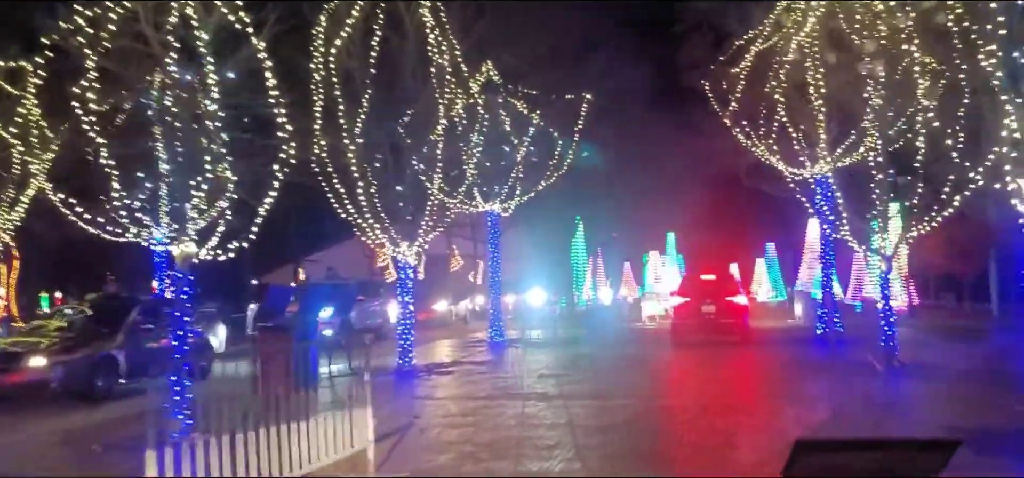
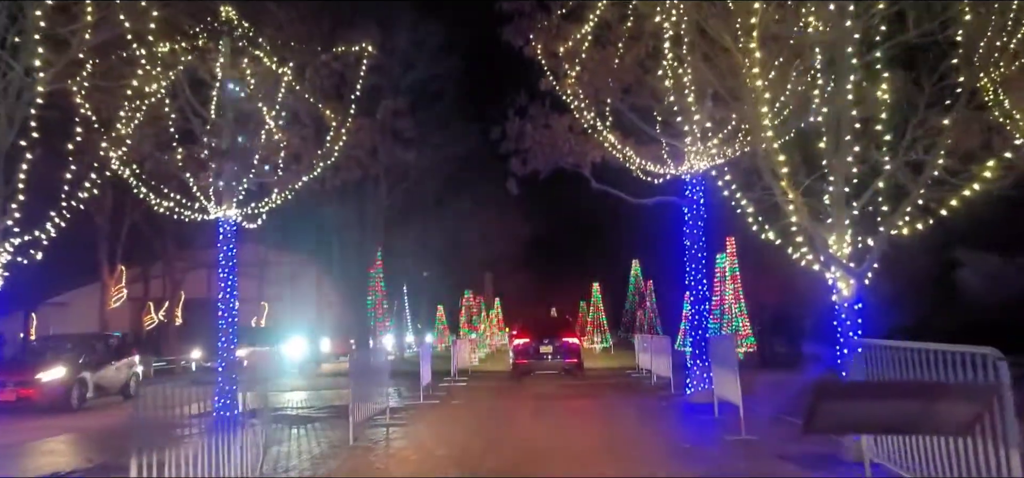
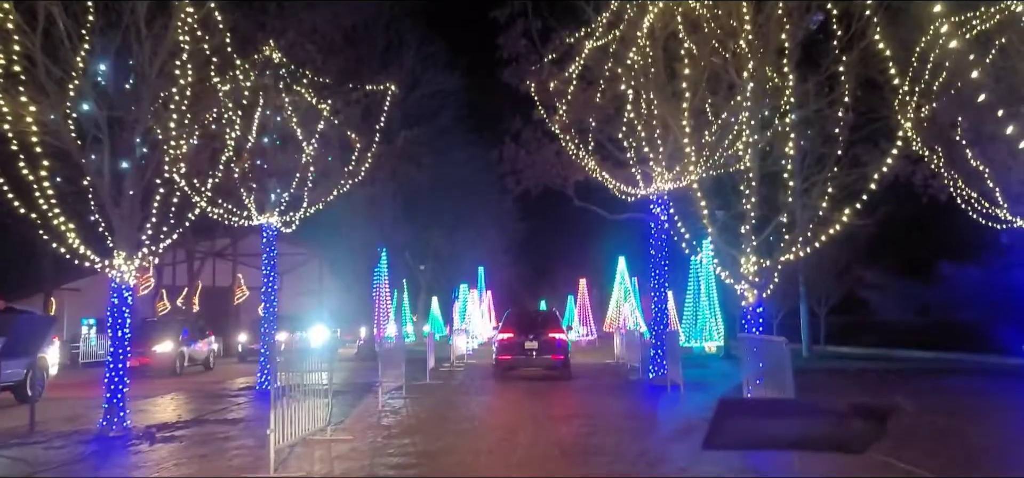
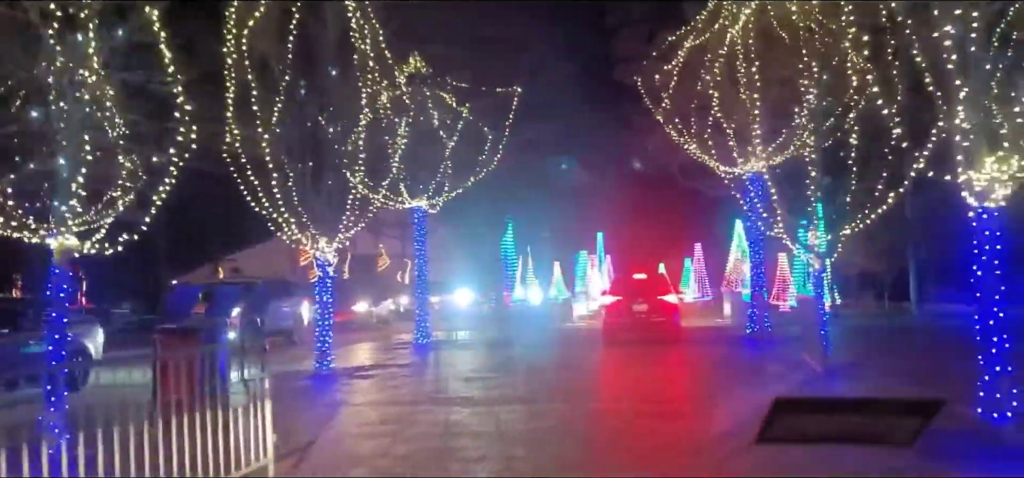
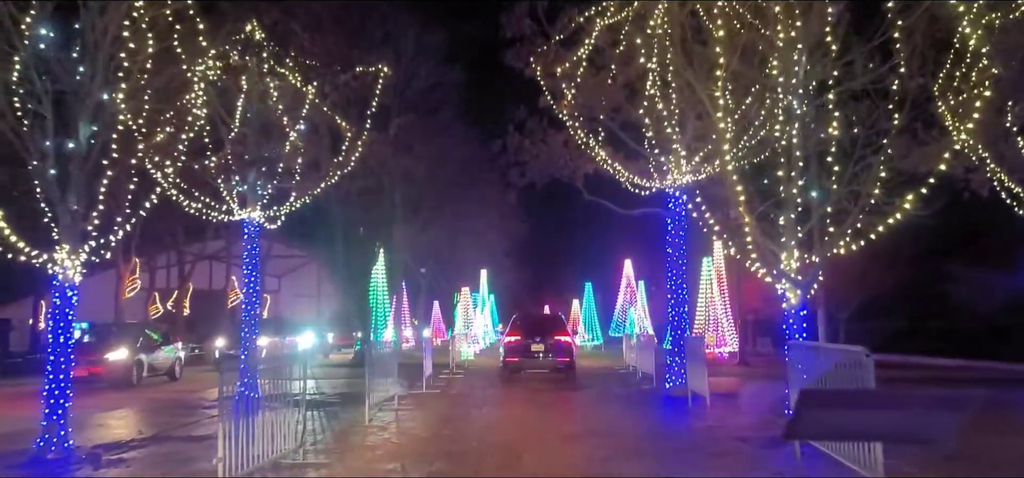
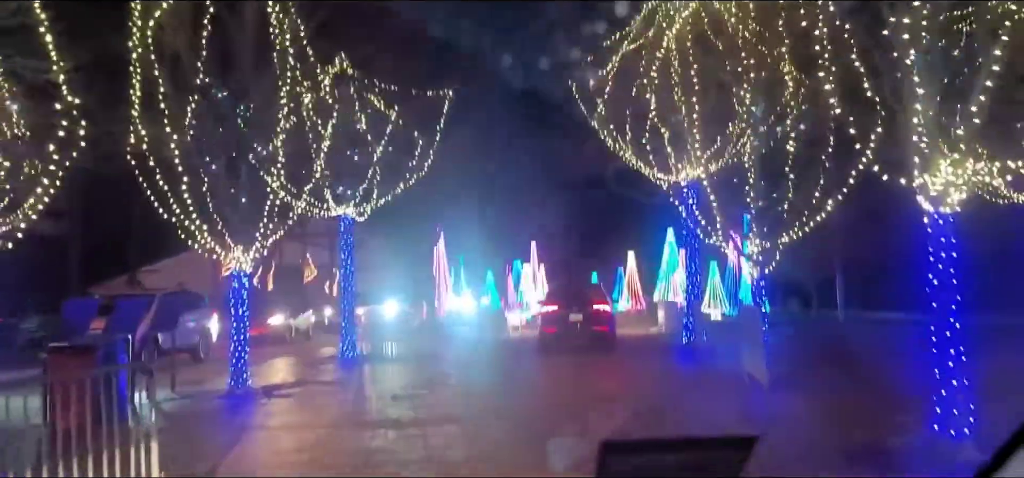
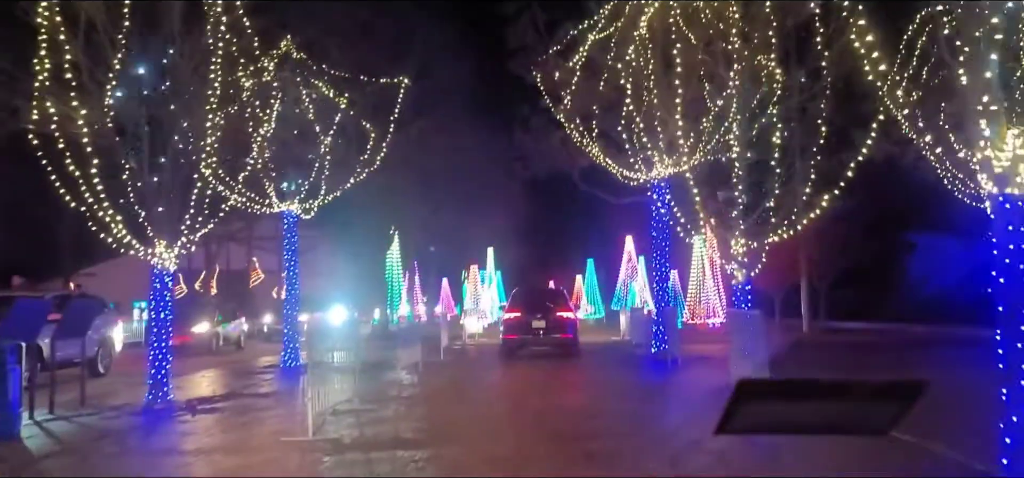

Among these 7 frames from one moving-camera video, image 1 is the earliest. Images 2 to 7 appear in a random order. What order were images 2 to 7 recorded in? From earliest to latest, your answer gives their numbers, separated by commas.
4, 6, 7, 3, 5, 2
